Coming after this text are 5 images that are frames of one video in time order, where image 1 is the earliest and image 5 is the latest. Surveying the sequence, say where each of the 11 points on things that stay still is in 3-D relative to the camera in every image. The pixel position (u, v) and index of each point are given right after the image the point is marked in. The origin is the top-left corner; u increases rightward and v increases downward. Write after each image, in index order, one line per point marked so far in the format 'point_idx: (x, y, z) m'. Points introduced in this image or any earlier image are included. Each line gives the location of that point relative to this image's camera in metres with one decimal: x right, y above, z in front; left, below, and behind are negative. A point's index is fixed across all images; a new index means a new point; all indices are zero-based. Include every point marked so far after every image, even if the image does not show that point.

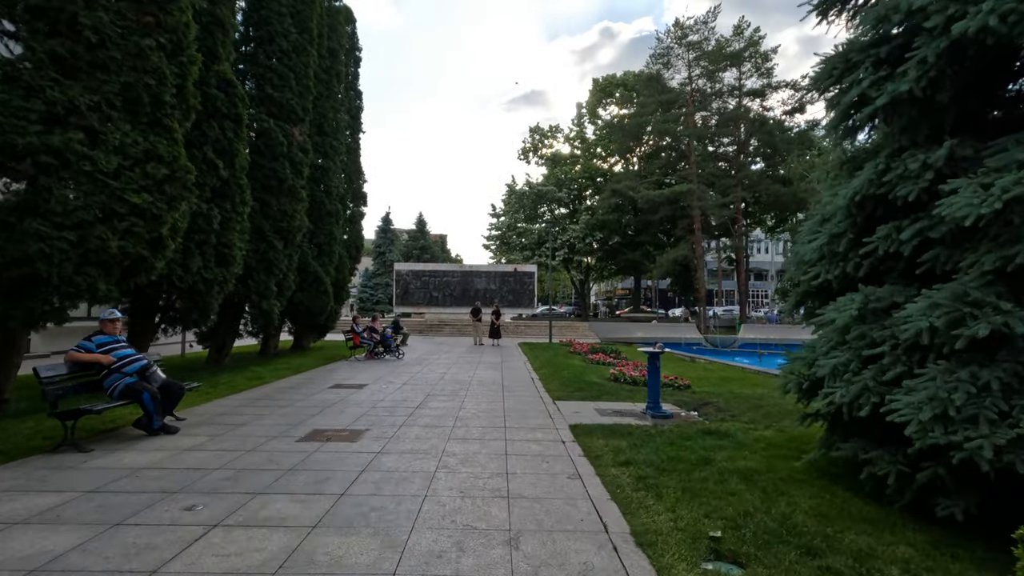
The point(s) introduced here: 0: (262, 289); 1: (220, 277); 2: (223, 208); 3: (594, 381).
0: (-7.3, -0.1, +16.1) m
1: (-6.5, +0.3, +12.3) m
2: (-6.5, +1.8, +12.4) m
3: (+2.1, -2.3, +13.8) m
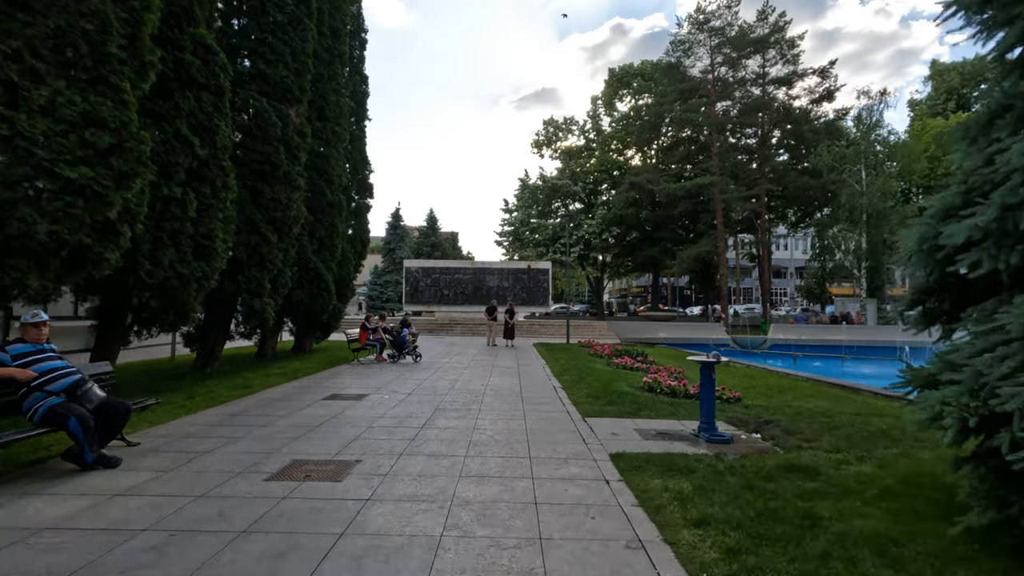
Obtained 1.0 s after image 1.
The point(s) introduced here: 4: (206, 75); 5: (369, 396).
0: (-6.8, 0.0, +14.5) m
1: (-6.1, +0.3, +10.7) m
2: (-6.1, +1.8, +10.8) m
3: (+2.6, -2.3, +12.0) m
4: (-5.9, +4.1, +10.6) m
5: (-3.0, -2.3, +11.5) m
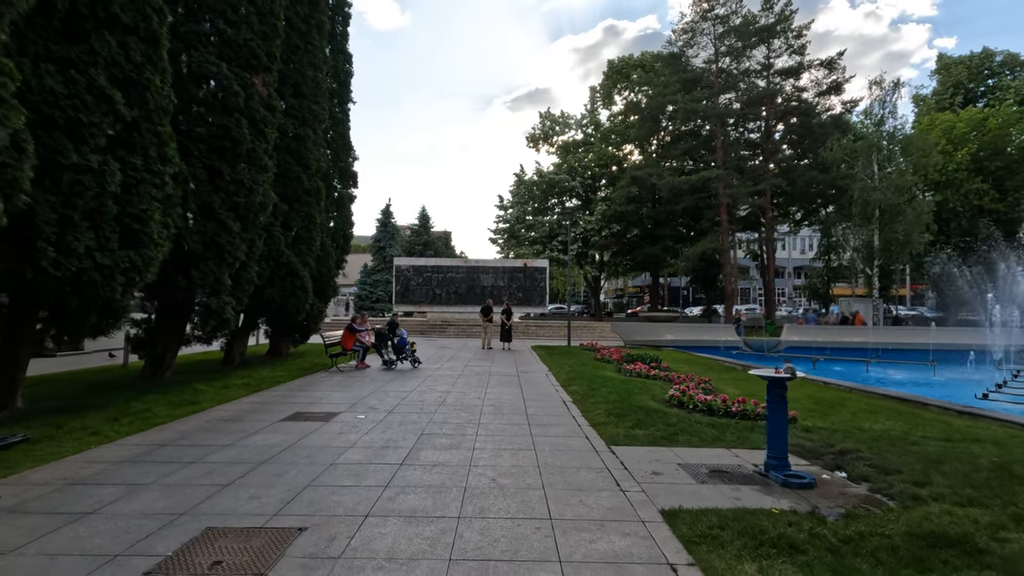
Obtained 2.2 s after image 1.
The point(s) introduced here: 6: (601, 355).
0: (-6.8, +0.1, +12.4) m
1: (-6.0, +0.4, +8.5) m
2: (-6.0, +1.9, +8.7) m
3: (+2.6, -2.2, +10.0) m
4: (-5.9, +4.2, +8.5) m
5: (-2.9, -2.2, +9.4) m
6: (+3.2, -2.4, +19.6) m
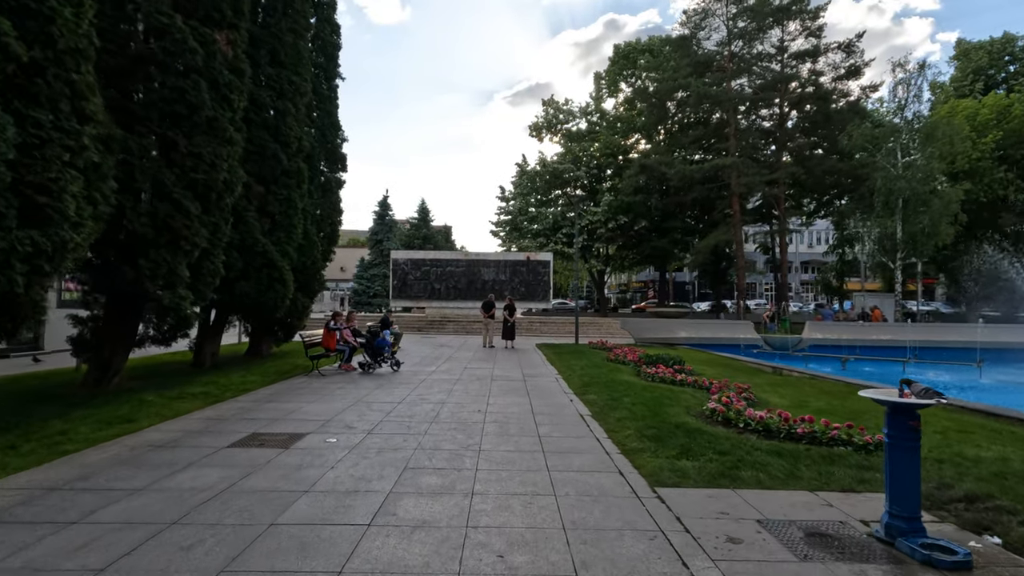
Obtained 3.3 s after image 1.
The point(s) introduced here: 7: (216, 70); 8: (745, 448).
0: (-6.7, +0.3, +10.5) m
1: (-5.9, +0.5, +6.6) m
2: (-5.9, +2.1, +6.8) m
3: (+2.8, -2.0, +8.1) m
4: (-5.7, +4.3, +6.6) m
5: (-2.8, -2.0, +7.5) m
6: (+3.3, -2.2, +17.7) m
7: (-6.1, +4.5, +11.3) m
8: (+2.9, -2.0, +7.0) m
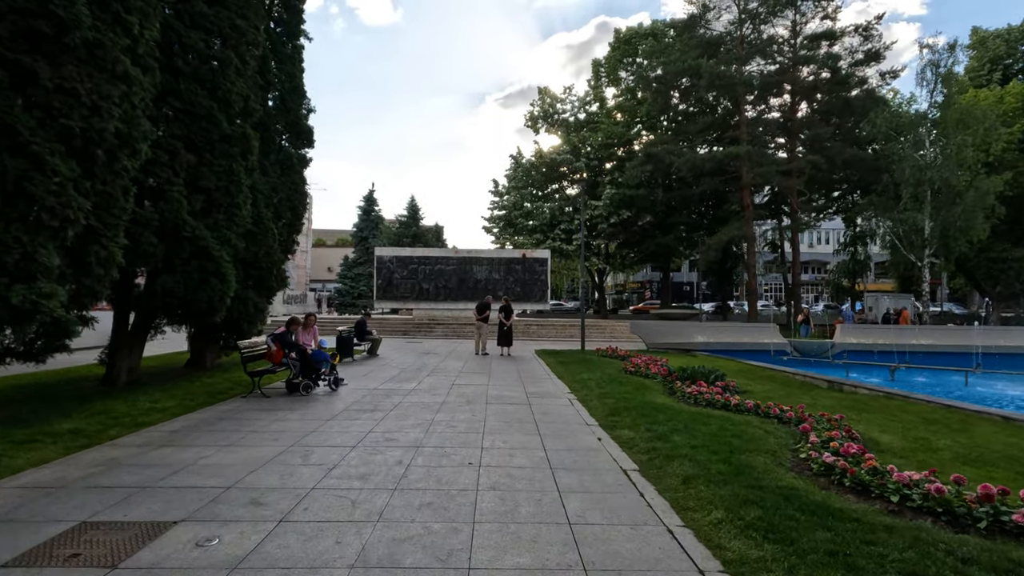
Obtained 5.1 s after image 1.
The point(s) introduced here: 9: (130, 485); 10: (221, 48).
0: (-6.6, +0.4, +7.3) m
1: (-5.8, +0.6, +3.4) m
2: (-5.8, +2.2, +3.6) m
3: (+2.9, -1.9, +5.0) m
4: (-5.6, +4.4, +3.4) m
5: (-2.7, -1.9, +4.3) m
6: (+3.3, -2.1, +14.6) m
7: (-6.0, +4.6, +8.1) m
8: (+3.1, -1.9, +3.9) m
9: (-3.8, -2.0, +5.5) m
10: (-6.4, +5.3, +12.1) m
